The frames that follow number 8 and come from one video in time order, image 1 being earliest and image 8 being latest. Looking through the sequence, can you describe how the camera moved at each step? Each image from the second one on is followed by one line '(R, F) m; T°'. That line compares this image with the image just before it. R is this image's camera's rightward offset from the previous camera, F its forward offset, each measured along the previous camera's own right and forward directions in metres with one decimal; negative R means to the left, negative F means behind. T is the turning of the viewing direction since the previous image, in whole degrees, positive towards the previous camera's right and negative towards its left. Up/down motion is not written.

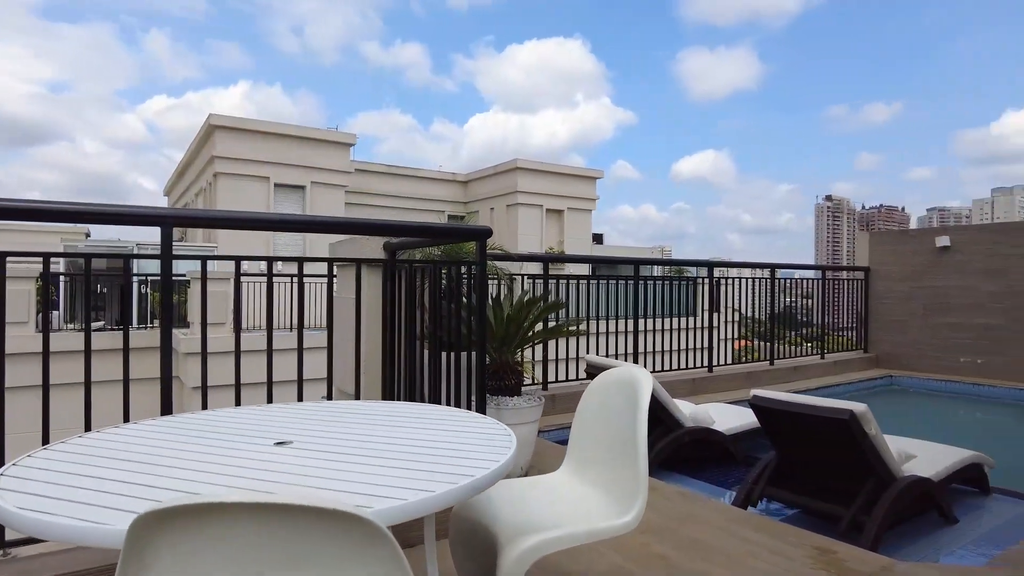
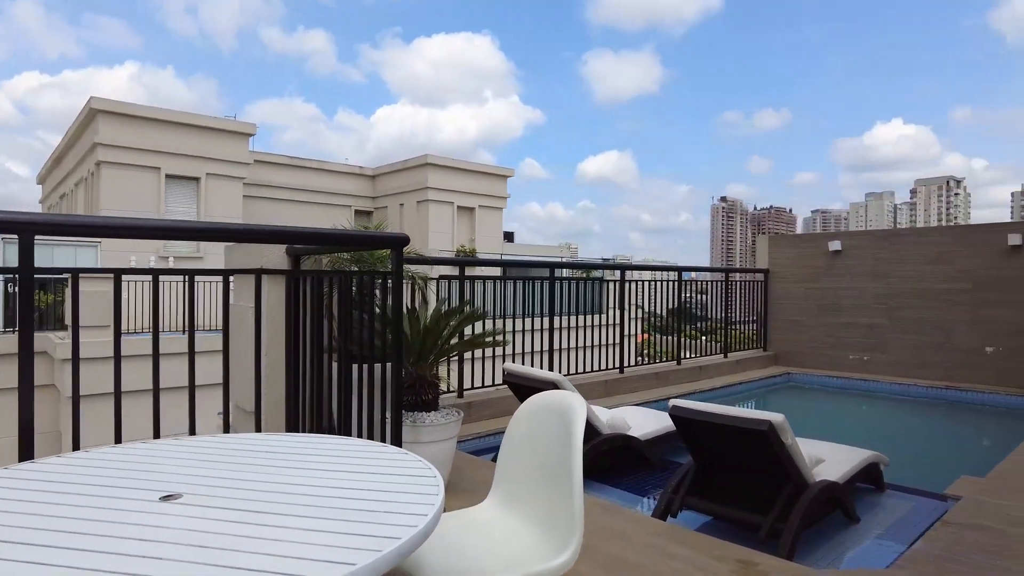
(0.0, +0.1) m; +8°
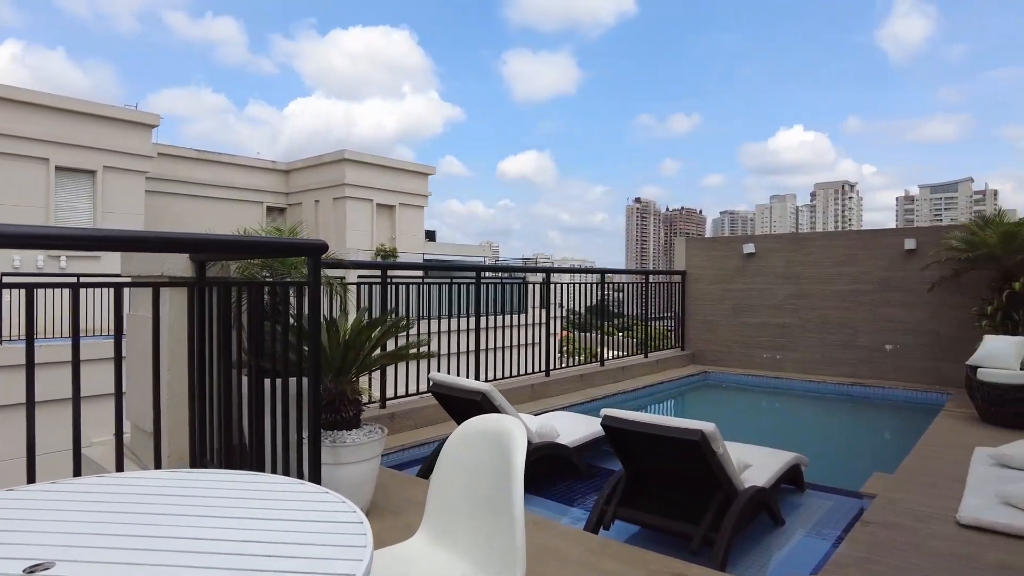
(0.0, +0.1) m; +7°
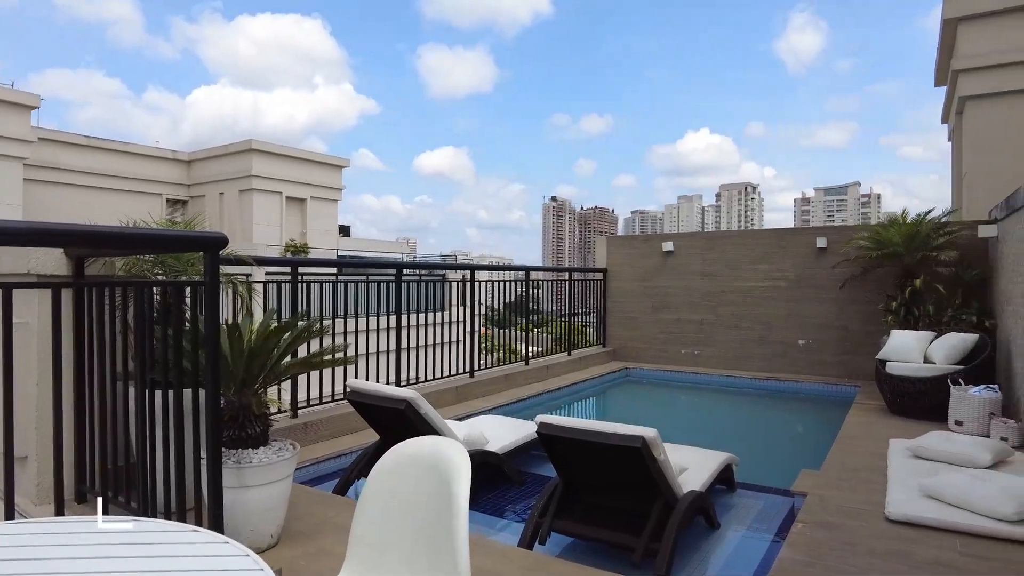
(0.0, +0.2) m; +7°
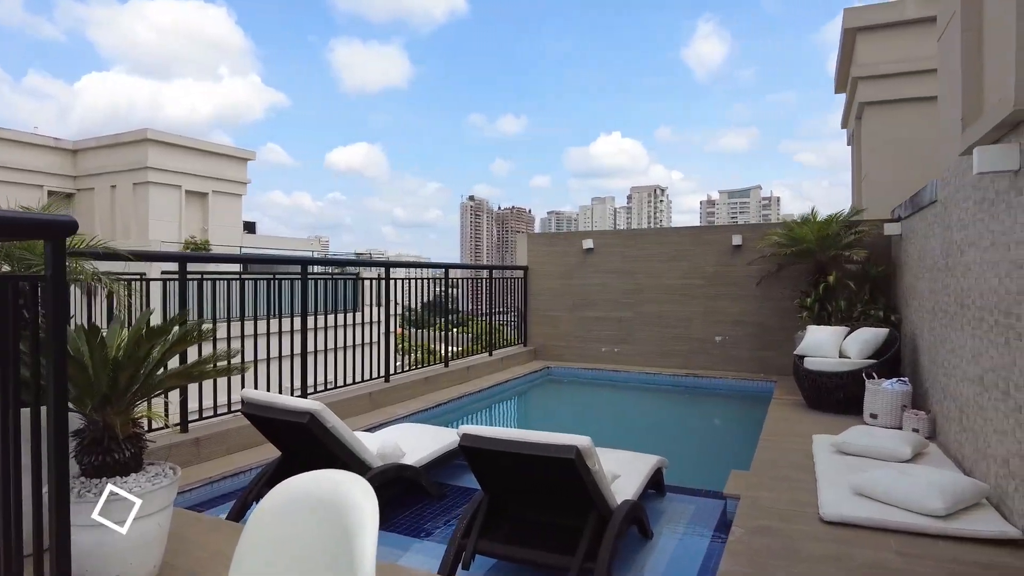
(0.0, +0.3) m; +7°
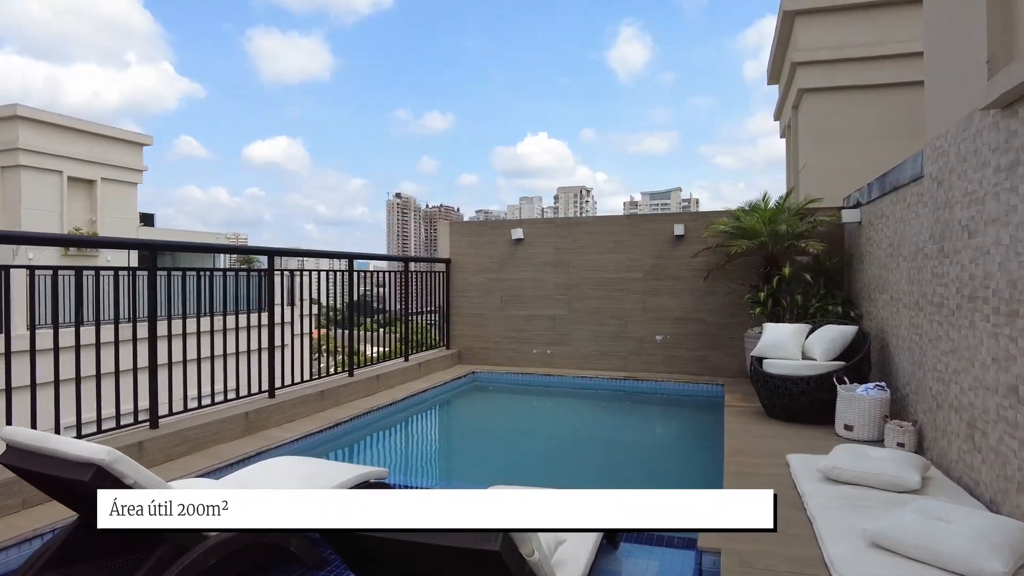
(+0.1, +0.8) m; +6°
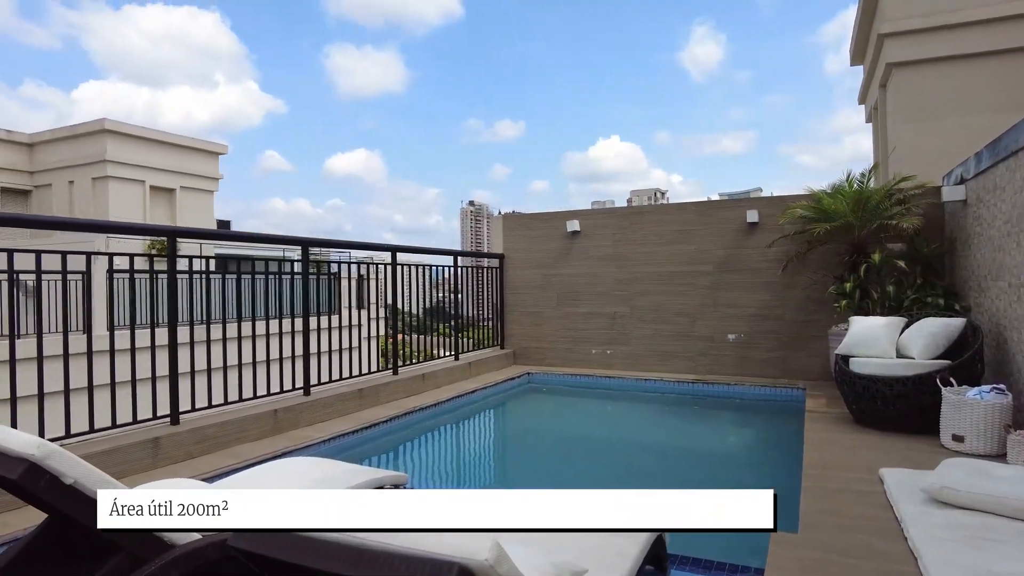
(+0.2, +0.4) m; -6°
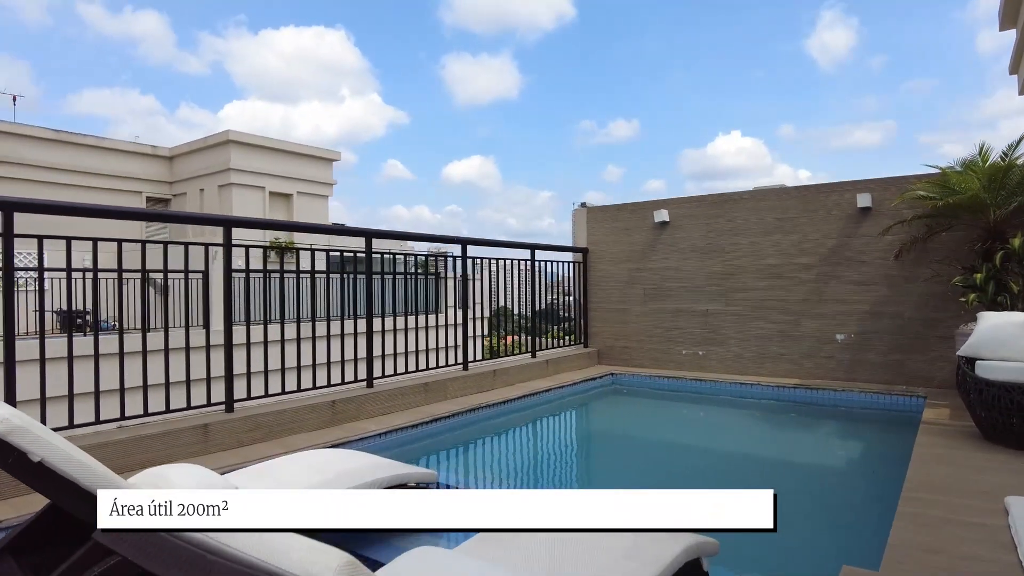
(+0.3, +0.3) m; -10°
